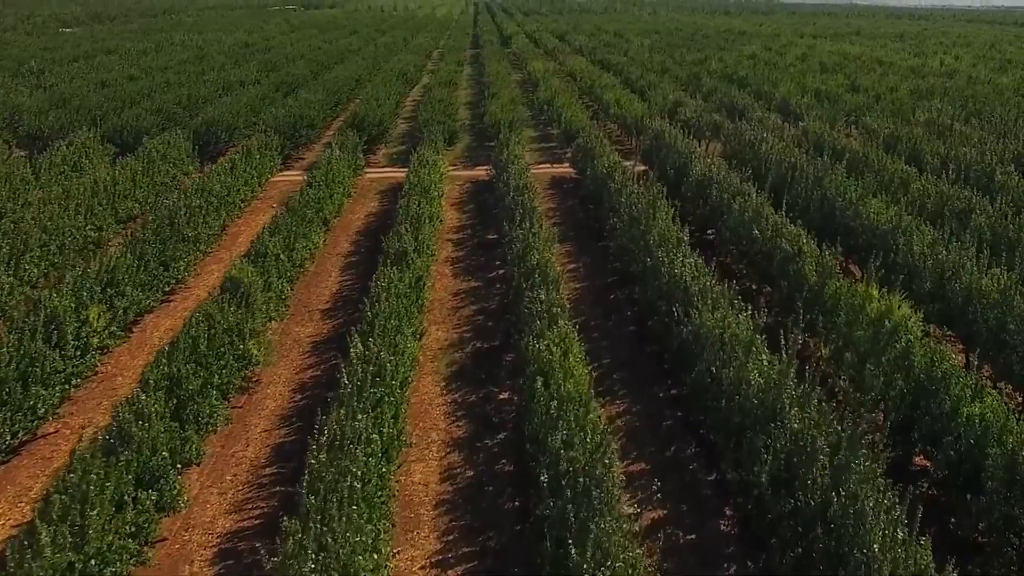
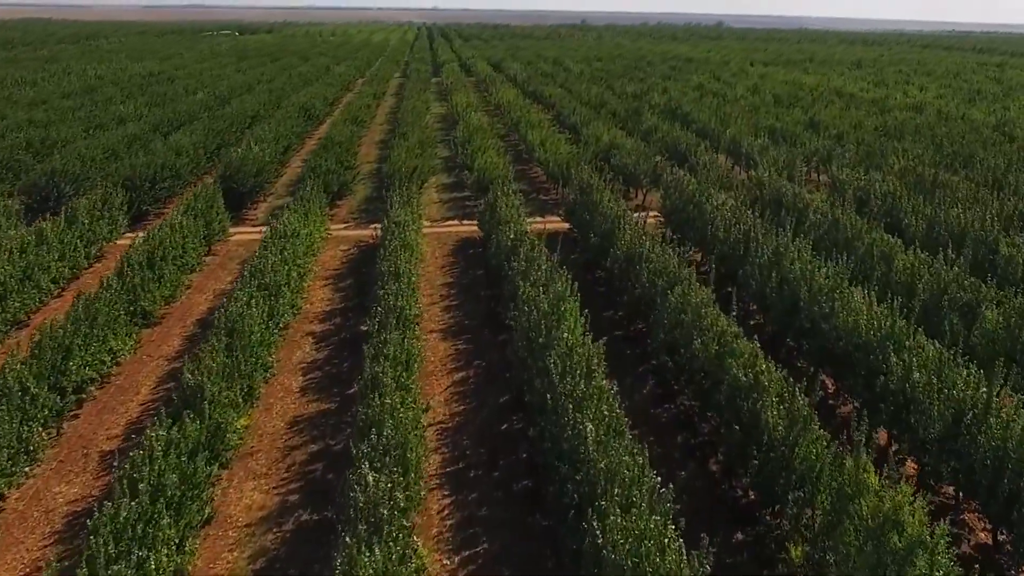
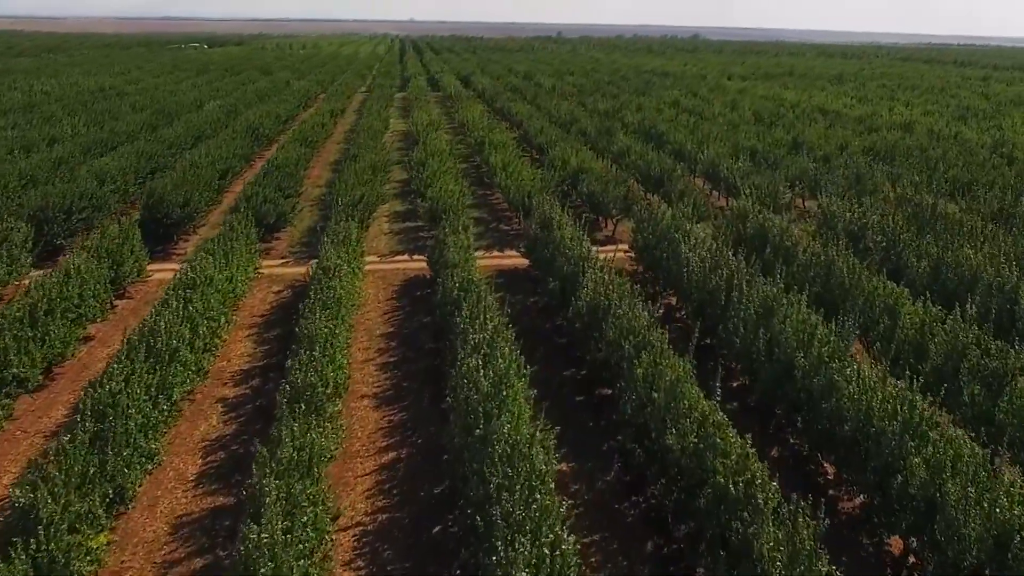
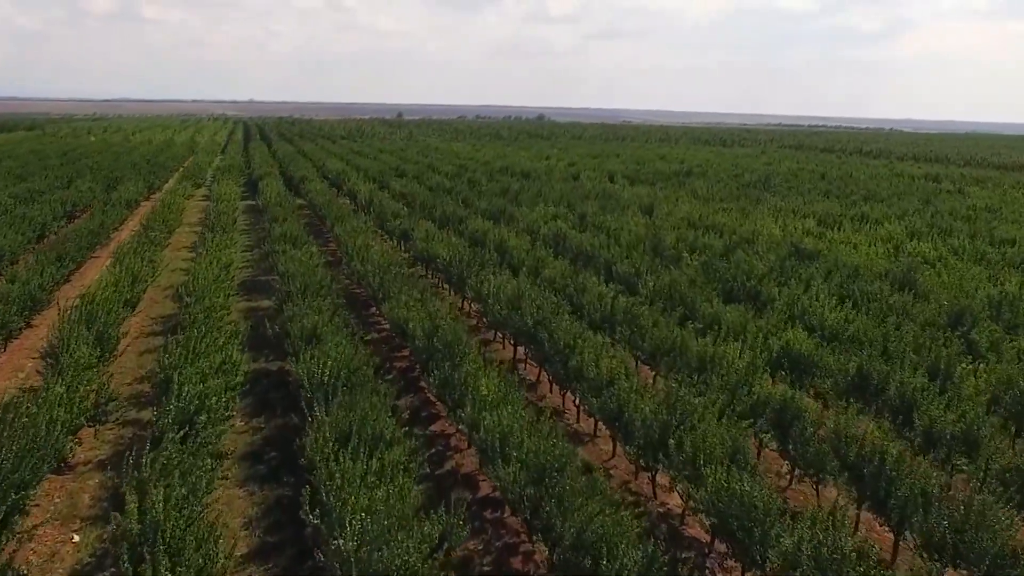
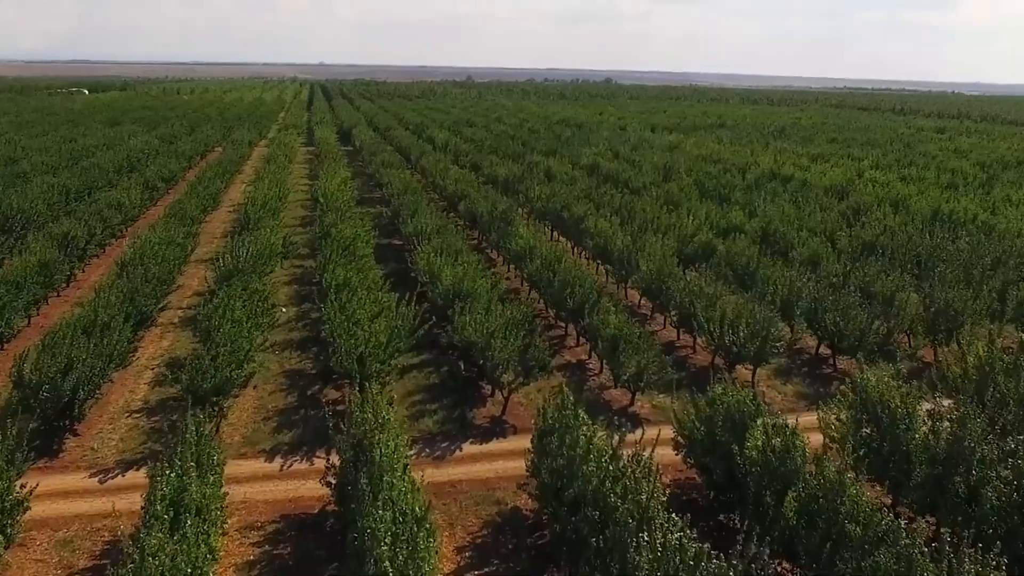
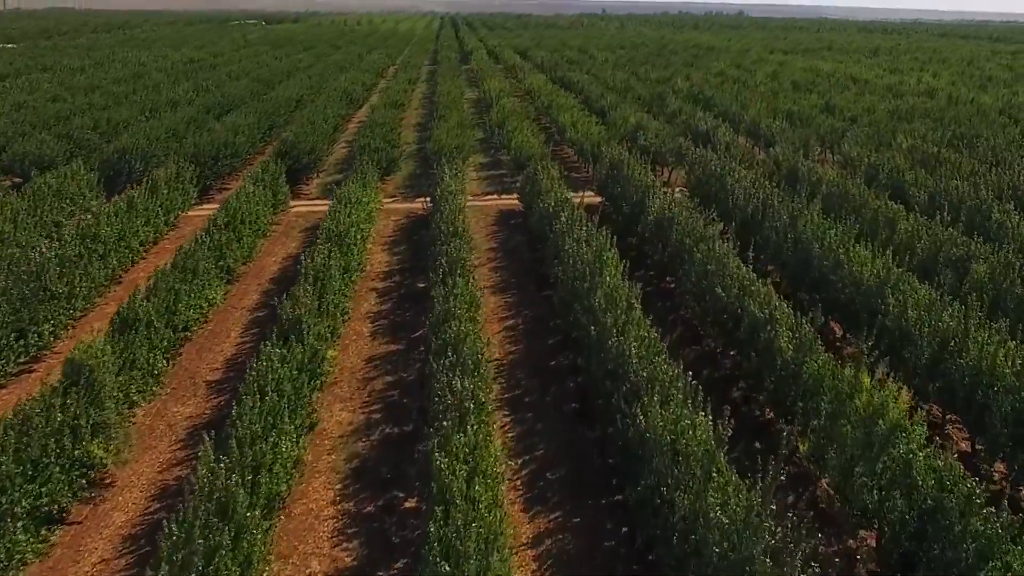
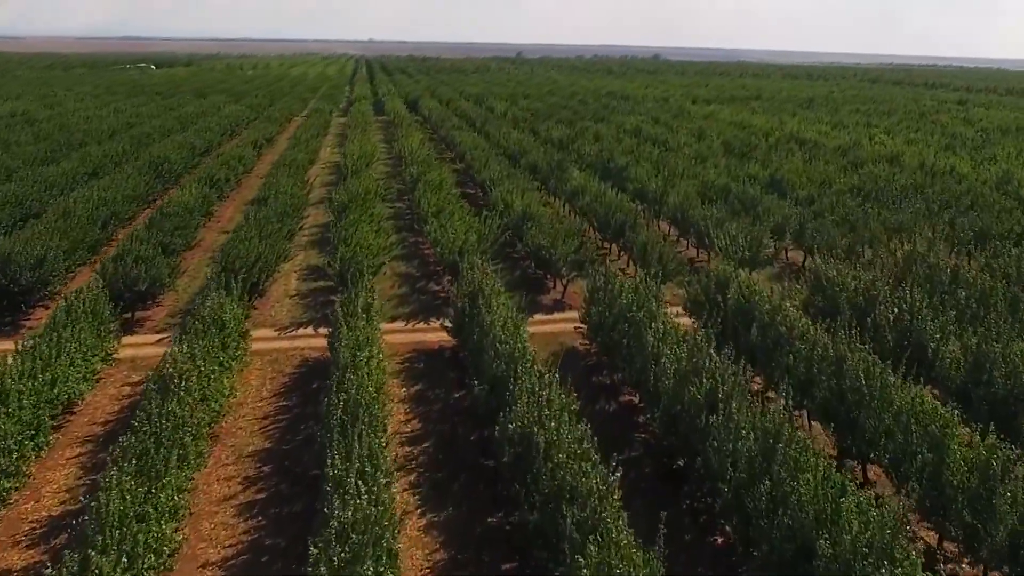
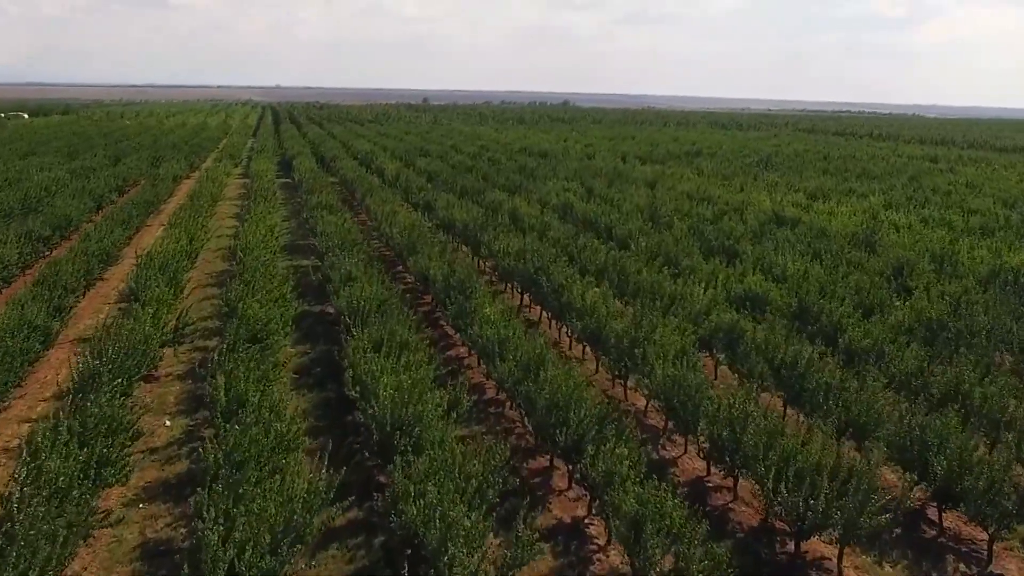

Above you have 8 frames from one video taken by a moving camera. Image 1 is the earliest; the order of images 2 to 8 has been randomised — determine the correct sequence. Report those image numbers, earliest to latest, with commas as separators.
6, 2, 3, 7, 5, 8, 4
